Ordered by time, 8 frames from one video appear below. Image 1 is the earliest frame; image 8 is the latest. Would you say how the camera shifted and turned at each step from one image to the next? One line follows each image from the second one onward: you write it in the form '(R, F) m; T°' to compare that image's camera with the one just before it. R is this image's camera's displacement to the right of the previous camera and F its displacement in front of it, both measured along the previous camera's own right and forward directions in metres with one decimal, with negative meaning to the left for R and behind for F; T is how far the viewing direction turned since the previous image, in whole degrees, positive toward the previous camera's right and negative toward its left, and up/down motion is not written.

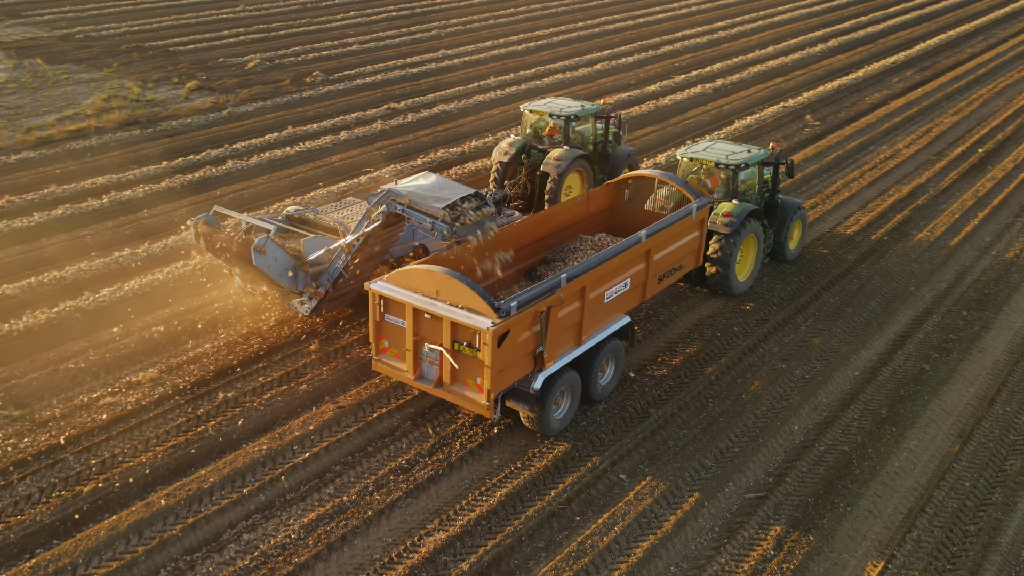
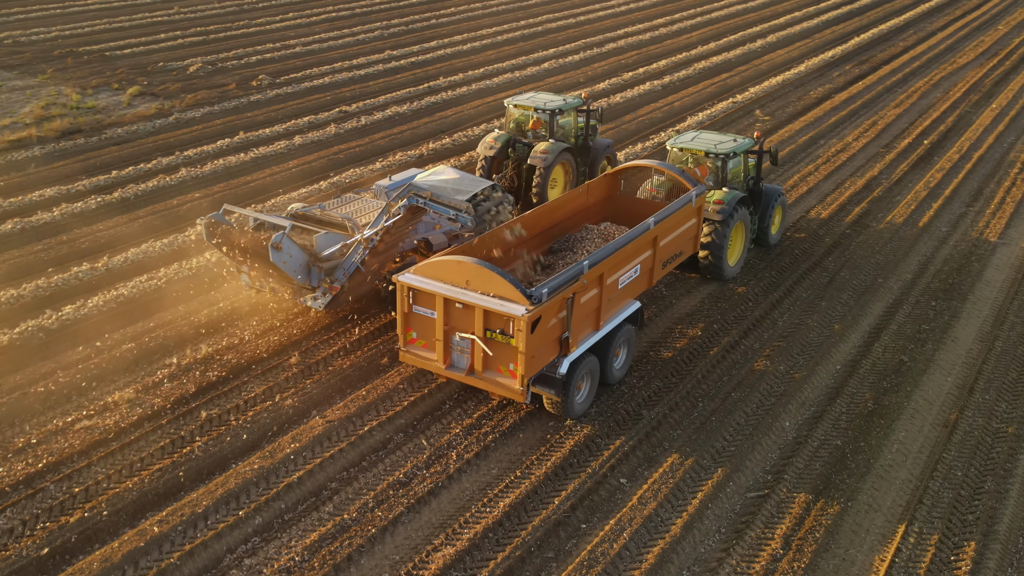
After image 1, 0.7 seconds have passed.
(-0.4, +0.1) m; +4°
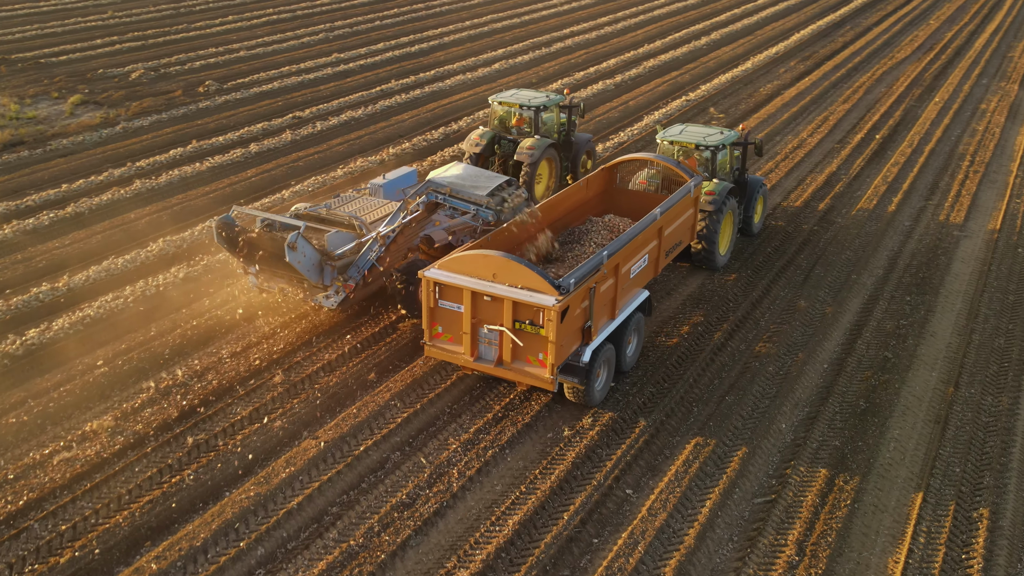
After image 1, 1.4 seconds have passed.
(-0.4, +0.1) m; +4°
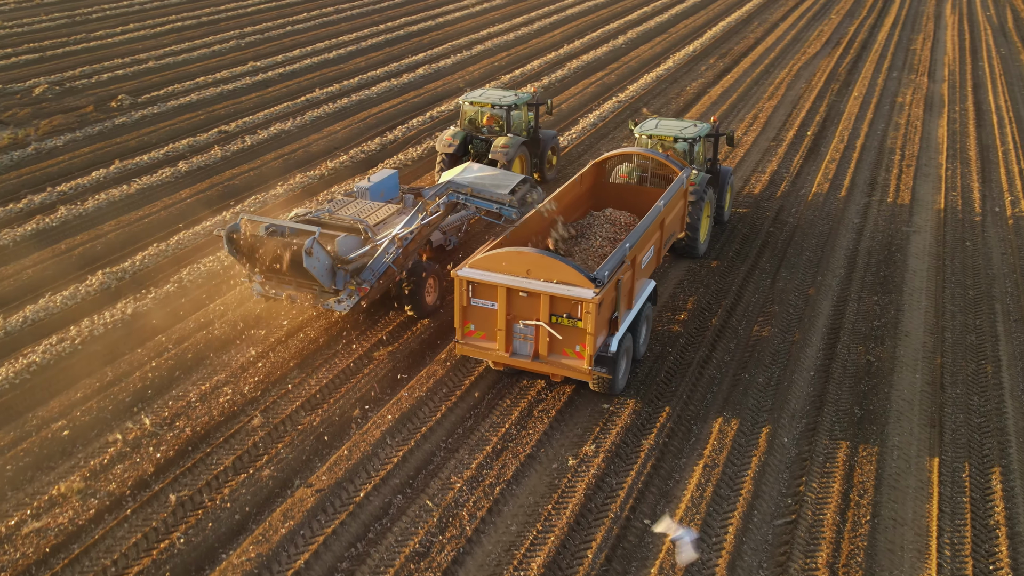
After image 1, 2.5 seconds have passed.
(-0.6, +0.3) m; +6°
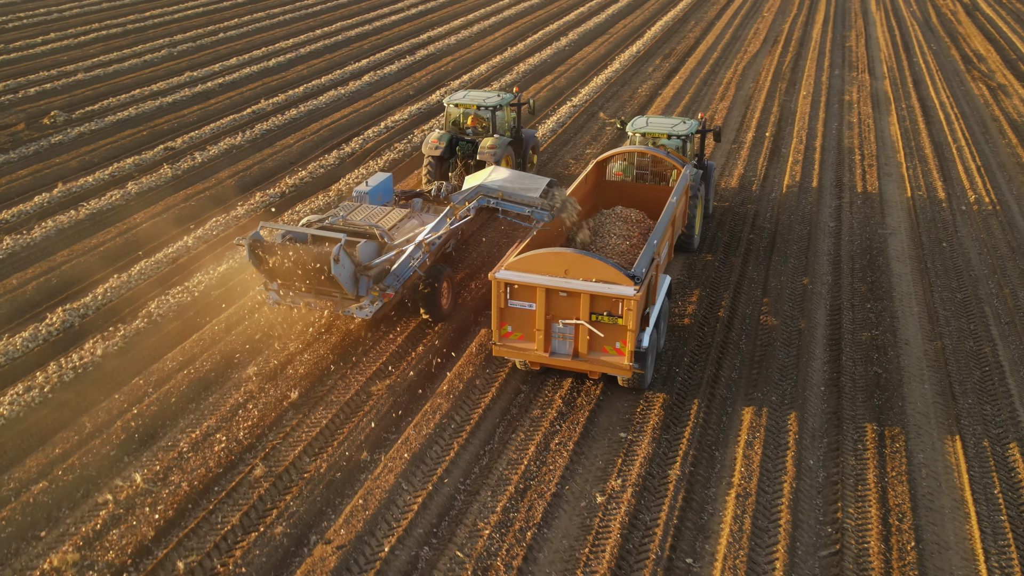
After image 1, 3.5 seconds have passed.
(-0.6, +0.4) m; +4°
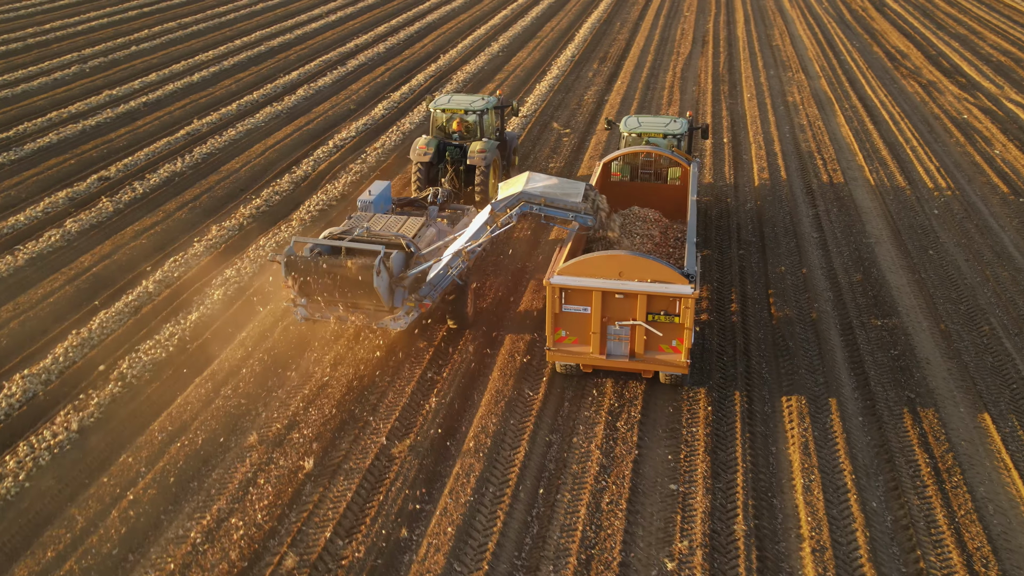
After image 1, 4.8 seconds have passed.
(-0.8, +0.6) m; +6°
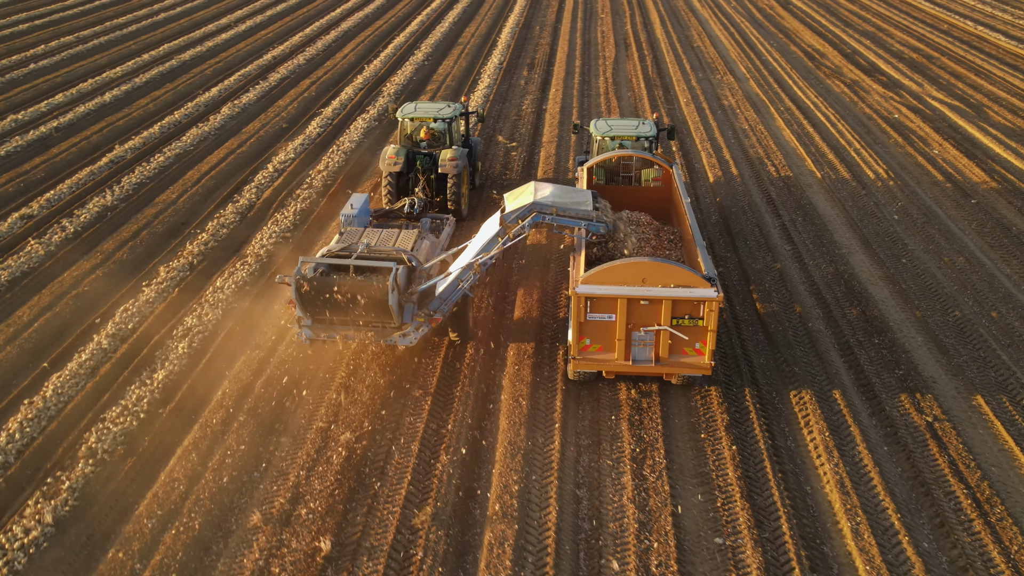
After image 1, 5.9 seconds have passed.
(-0.7, +0.5) m; +6°
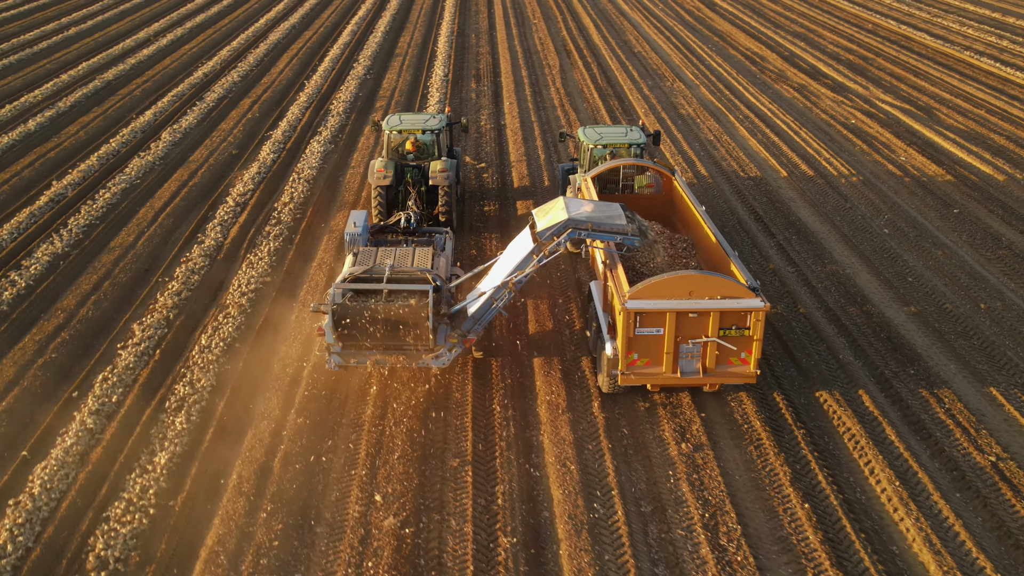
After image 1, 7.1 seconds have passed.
(-0.9, +0.6) m; +5°
